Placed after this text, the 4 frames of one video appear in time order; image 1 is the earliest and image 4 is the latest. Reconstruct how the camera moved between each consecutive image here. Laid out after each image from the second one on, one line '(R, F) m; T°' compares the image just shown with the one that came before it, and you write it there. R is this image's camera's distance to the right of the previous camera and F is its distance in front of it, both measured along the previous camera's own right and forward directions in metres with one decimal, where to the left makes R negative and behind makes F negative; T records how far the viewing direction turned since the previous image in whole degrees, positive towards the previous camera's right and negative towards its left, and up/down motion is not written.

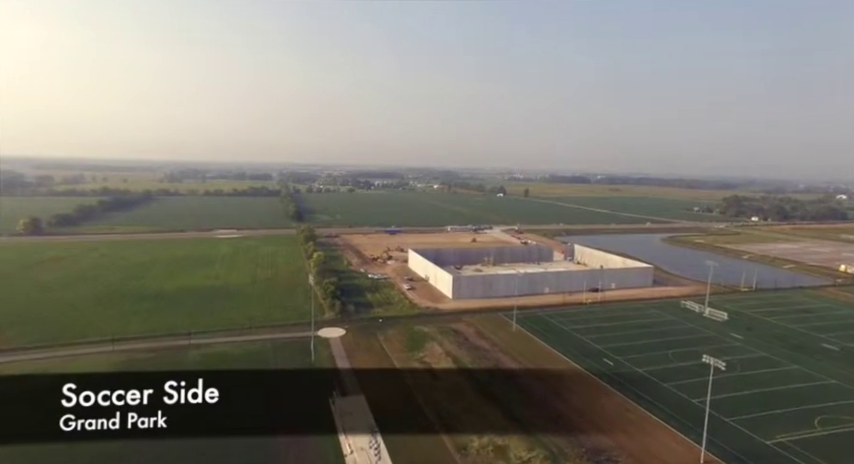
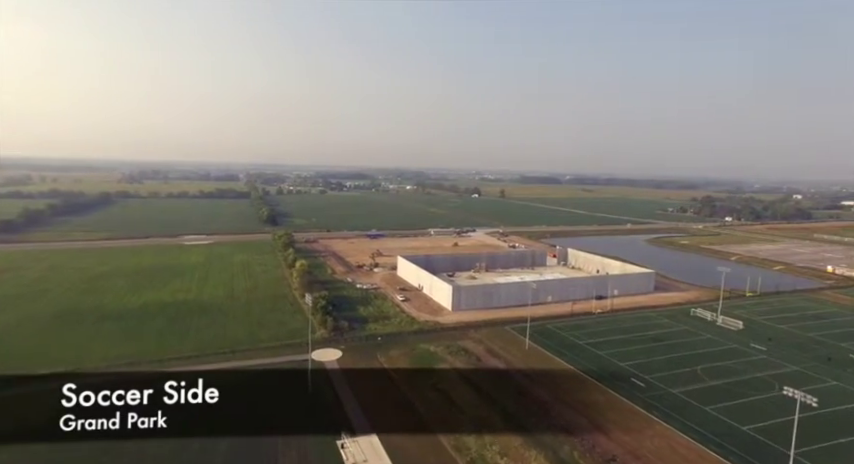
(-2.3, +3.8) m; +4°
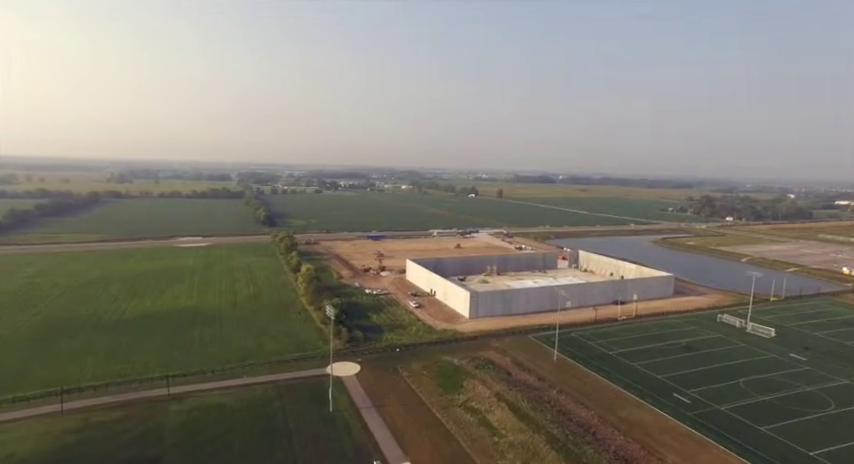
(-1.8, +2.4) m; +1°
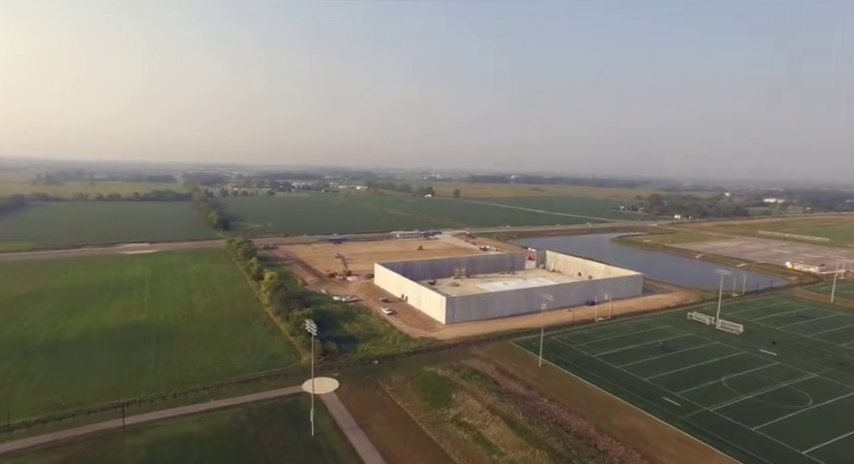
(-1.5, +1.6) m; +5°
